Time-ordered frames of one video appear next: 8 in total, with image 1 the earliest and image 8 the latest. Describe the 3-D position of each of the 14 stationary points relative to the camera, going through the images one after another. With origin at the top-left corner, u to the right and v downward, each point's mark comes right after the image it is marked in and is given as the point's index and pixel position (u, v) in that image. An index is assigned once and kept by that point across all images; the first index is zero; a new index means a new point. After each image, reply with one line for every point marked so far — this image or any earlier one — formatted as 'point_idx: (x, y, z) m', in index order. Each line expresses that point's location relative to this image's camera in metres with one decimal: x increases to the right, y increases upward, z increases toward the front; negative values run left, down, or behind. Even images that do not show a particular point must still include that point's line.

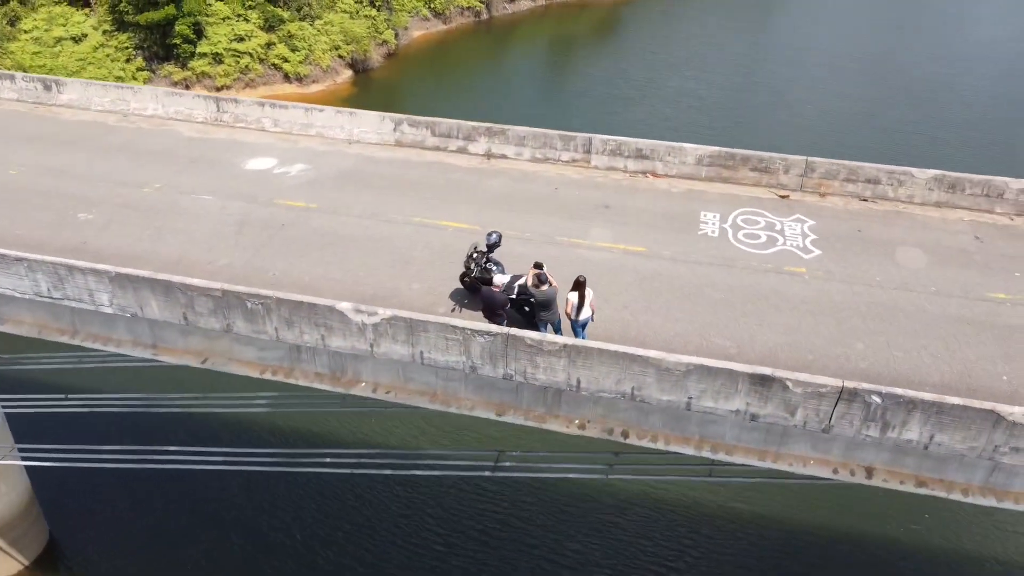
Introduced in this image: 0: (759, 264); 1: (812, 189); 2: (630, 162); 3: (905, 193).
0: (+4.1, +0.4, +13.6) m
1: (+5.8, +1.9, +15.8) m
2: (+2.3, +2.6, +16.5) m
3: (+7.4, +1.8, +15.5) m
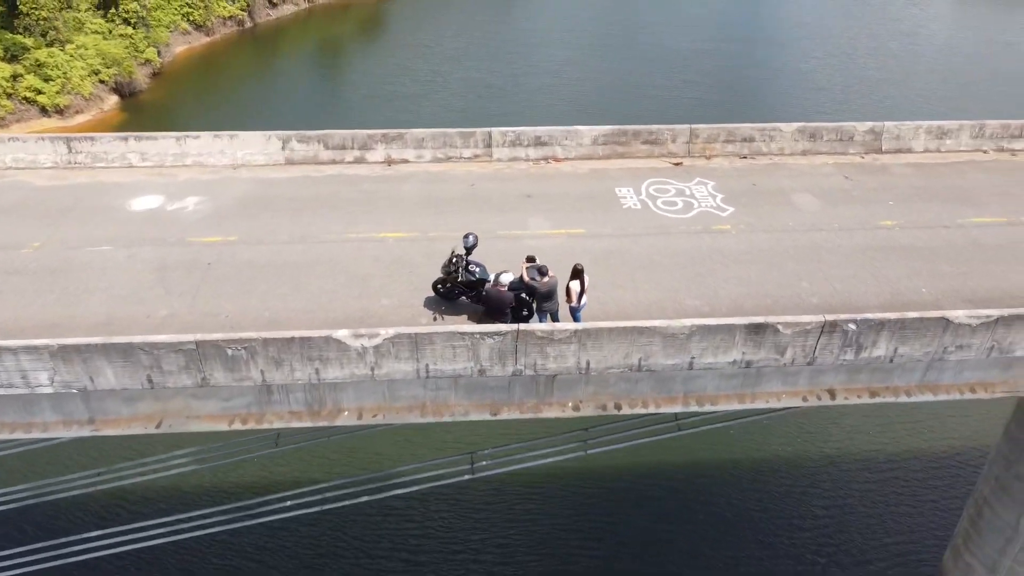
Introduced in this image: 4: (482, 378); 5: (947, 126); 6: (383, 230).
0: (+3.2, +1.1, +14.6) m
1: (+3.9, +2.8, +17.2) m
2: (+0.3, +2.9, +16.9) m
3: (+5.6, +3.0, +17.3) m
4: (-0.4, -1.3, +11.4) m
5: (+9.2, +3.5, +17.3) m
6: (-2.2, +1.0, +14.2) m
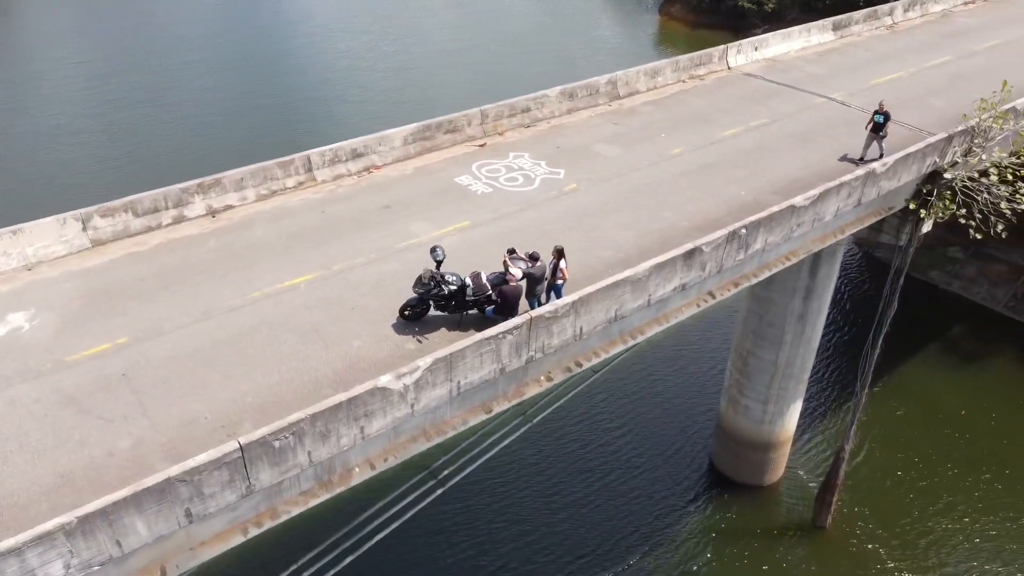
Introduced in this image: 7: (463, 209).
0: (+0.6, +1.8, +15.9) m
1: (-0.5, +3.5, +18.4) m
2: (-3.3, +2.5, +16.5) m
3: (+0.8, +4.2, +19.2) m
4: (-0.2, -1.3, +11.6) m
5: (+3.7, +5.7, +20.9) m
6: (-3.7, +0.1, +13.1) m
7: (-0.9, +1.5, +15.3) m
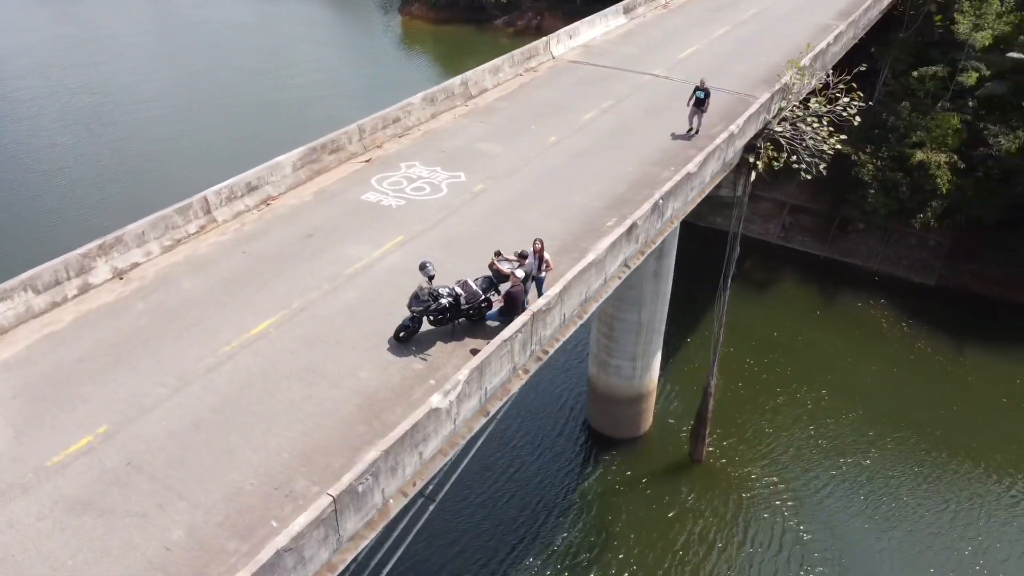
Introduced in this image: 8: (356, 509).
0: (-1.1, +1.8, +16.1) m
1: (-3.1, +3.2, +18.1) m
2: (-5.1, +1.7, +15.5) m
3: (-2.3, +4.0, +19.3) m
4: (0.0, -1.3, +11.9) m
5: (-0.4, +6.0, +21.7) m
6: (-4.0, -0.6, +12.2) m
7: (-2.3, +1.2, +15.1) m
8: (-1.8, -2.3, +9.3) m
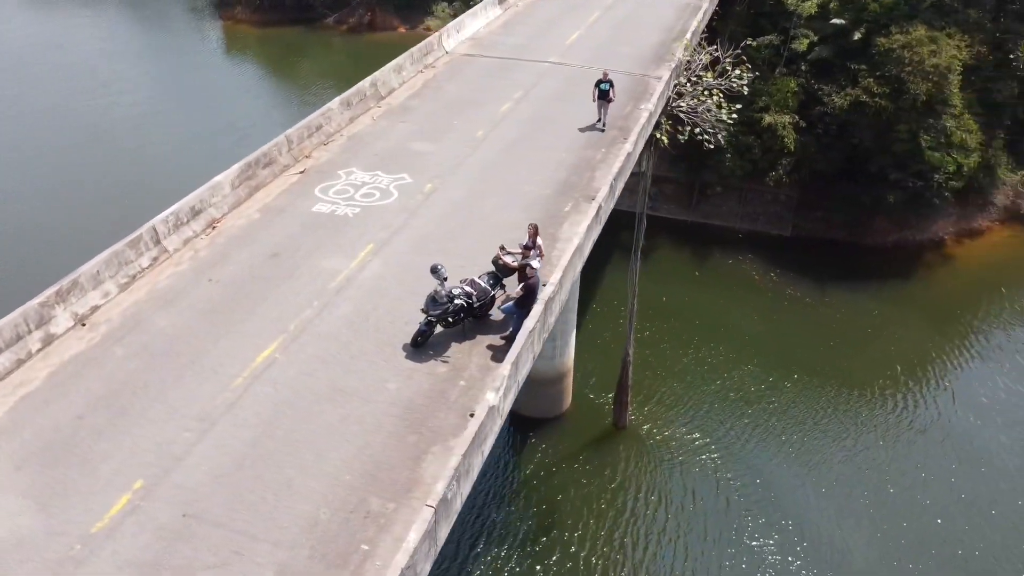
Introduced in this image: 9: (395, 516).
0: (-2.0, +1.7, +16.0) m
1: (-4.6, +2.8, +17.5) m
2: (-5.7, +1.1, +14.6) m
3: (-4.1, +3.8, +18.8) m
4: (+0.2, -1.2, +12.1) m
5: (-2.9, +6.0, +21.5) m
6: (-3.8, -1.0, +11.7) m
7: (-2.9, +1.0, +14.8) m
8: (-0.9, -2.4, +9.2) m
9: (-1.3, -2.6, +9.4) m
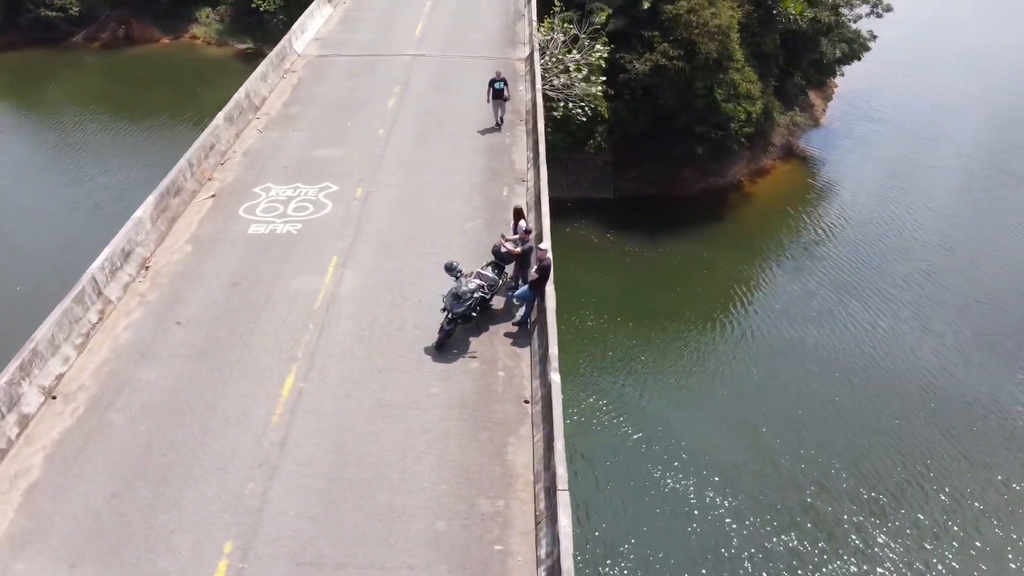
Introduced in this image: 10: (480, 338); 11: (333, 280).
0: (-3.1, +1.5, +15.4) m
1: (-6.1, +2.2, +16.2) m
2: (-6.2, +0.3, +13.2) m
3: (-6.2, +3.2, +17.6) m
4: (+0.5, -0.9, +12.4) m
5: (-6.2, +5.5, +20.3) m
6: (-3.2, -1.4, +10.9) m
7: (-3.6, +0.6, +14.0) m
8: (+0.4, -2.2, +9.3) m
9: (0.0, -2.6, +9.3) m
10: (-0.5, -0.7, +12.0) m
11: (-2.9, +0.1, +13.2) m
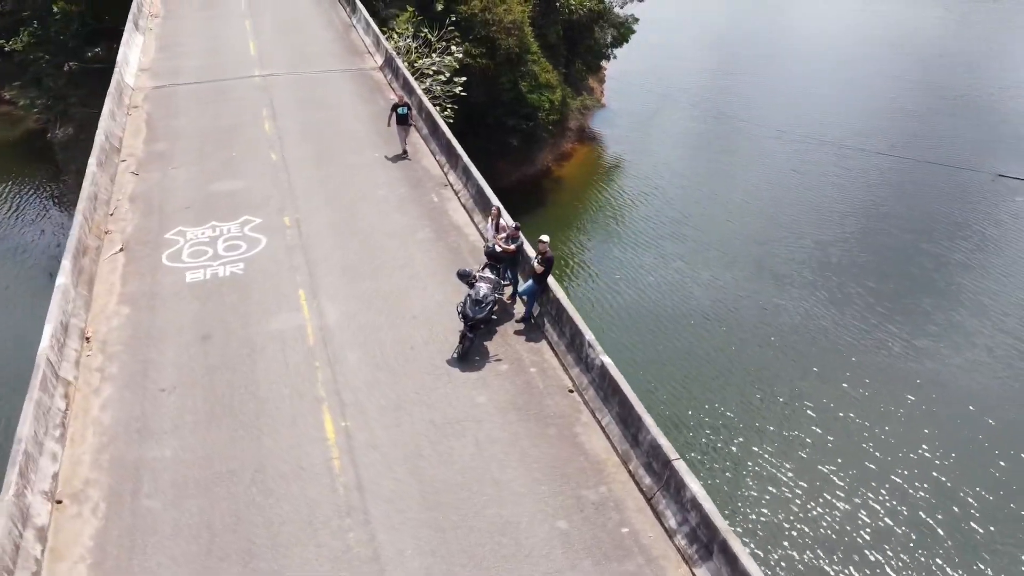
0: (-4.1, +0.9, +14.4) m
1: (-7.3, +1.0, +14.4) m
2: (-6.2, -0.8, +11.4) m
3: (-7.9, +1.9, +15.6) m
4: (+0.6, -0.8, +12.5) m
5: (-9.0, +4.1, +18.3) m
6: (-2.4, -1.9, +10.1) m
7: (-4.0, 0.0, +13.0) m
8: (+1.6, -2.0, +9.5) m
9: (+1.2, -2.4, +9.5) m
10: (-0.3, -0.8, +11.9) m
11: (-3.0, -0.4, +12.4) m
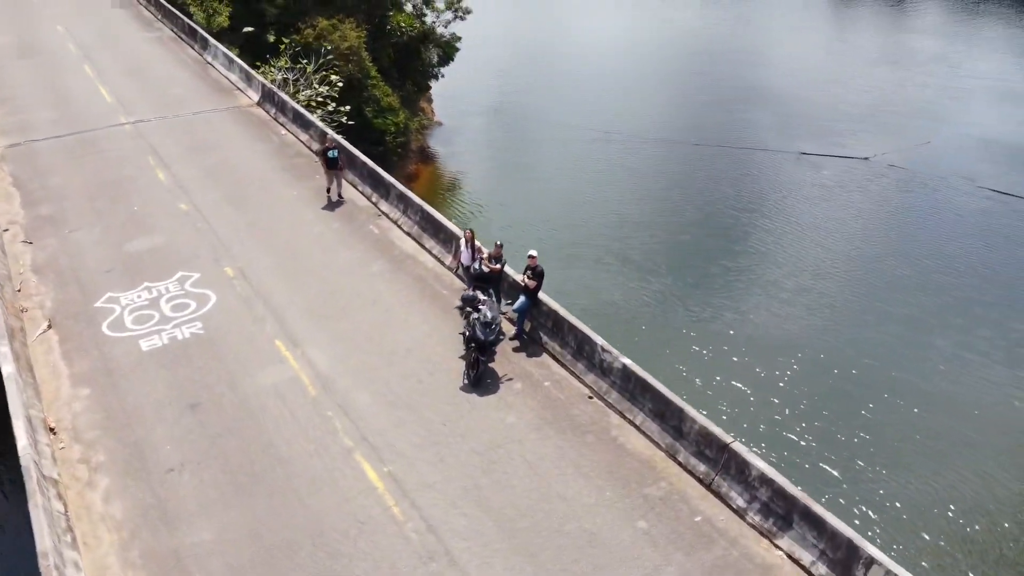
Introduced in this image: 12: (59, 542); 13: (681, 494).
0: (-4.6, 0.0, +13.5) m
1: (-7.7, -0.4, +12.7) m
2: (-5.8, -1.9, +10.1) m
3: (-8.7, +0.4, +13.9) m
4: (+0.5, -1.0, +12.6) m
5: (-10.7, +2.3, +16.2) m
6: (-1.7, -2.4, +9.6) m
7: (-4.1, -0.9, +12.1) m
8: (+2.3, -1.9, +9.9) m
9: (+2.0, -2.4, +9.8) m
10: (-0.2, -1.1, +11.9) m
11: (-3.1, -1.1, +11.7) m
12: (-4.7, -2.6, +8.5) m
13: (+2.0, -2.5, +9.6) m
